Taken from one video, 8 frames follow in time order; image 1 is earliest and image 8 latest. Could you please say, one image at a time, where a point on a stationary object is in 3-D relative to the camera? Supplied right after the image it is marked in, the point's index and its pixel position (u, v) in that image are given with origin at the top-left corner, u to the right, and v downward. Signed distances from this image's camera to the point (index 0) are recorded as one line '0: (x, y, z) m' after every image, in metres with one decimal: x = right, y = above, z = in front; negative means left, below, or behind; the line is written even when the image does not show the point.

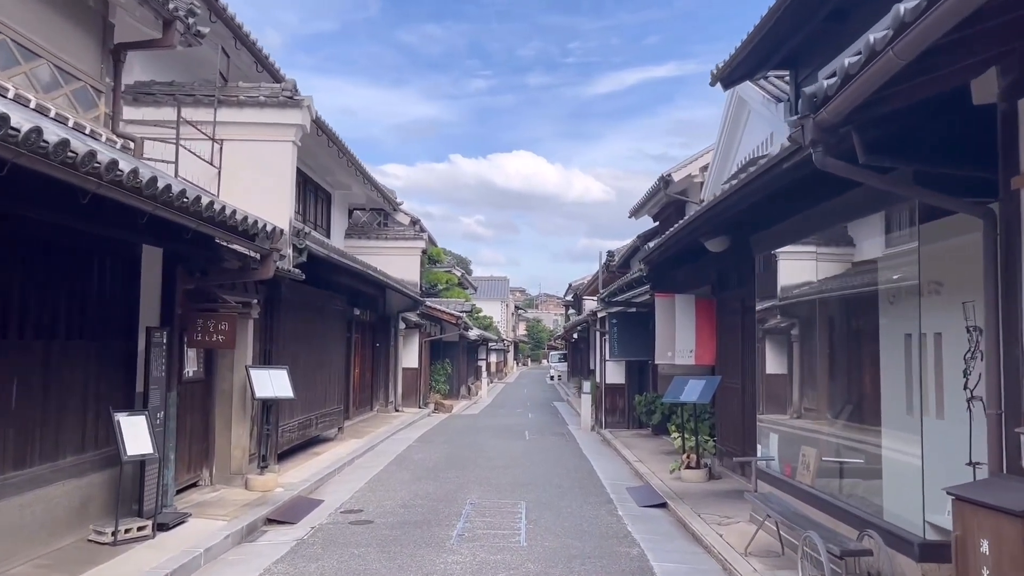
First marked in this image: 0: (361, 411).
0: (-3.1, -2.6, +17.8) m
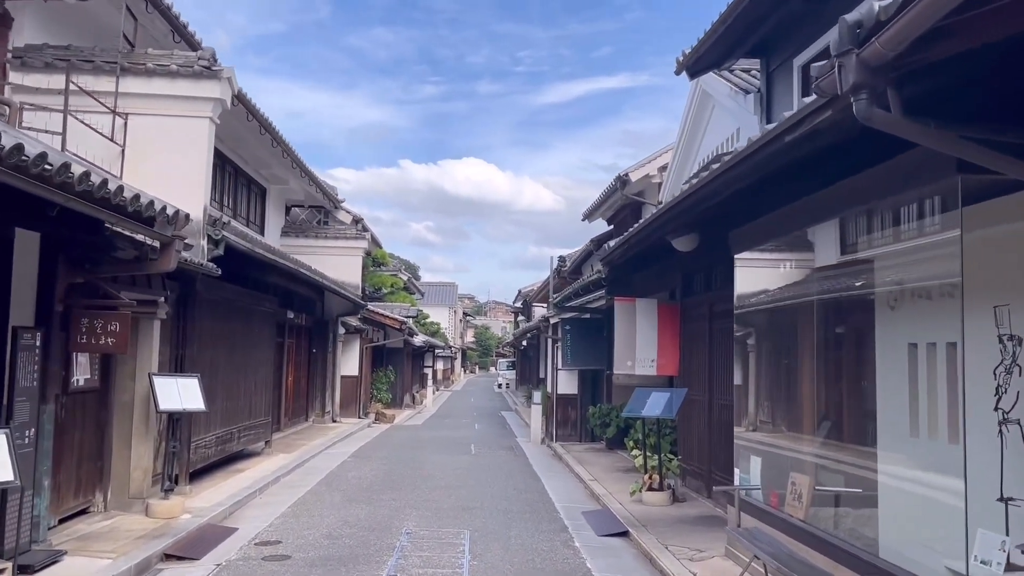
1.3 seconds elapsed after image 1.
0: (-4.2, -2.6, +16.6) m
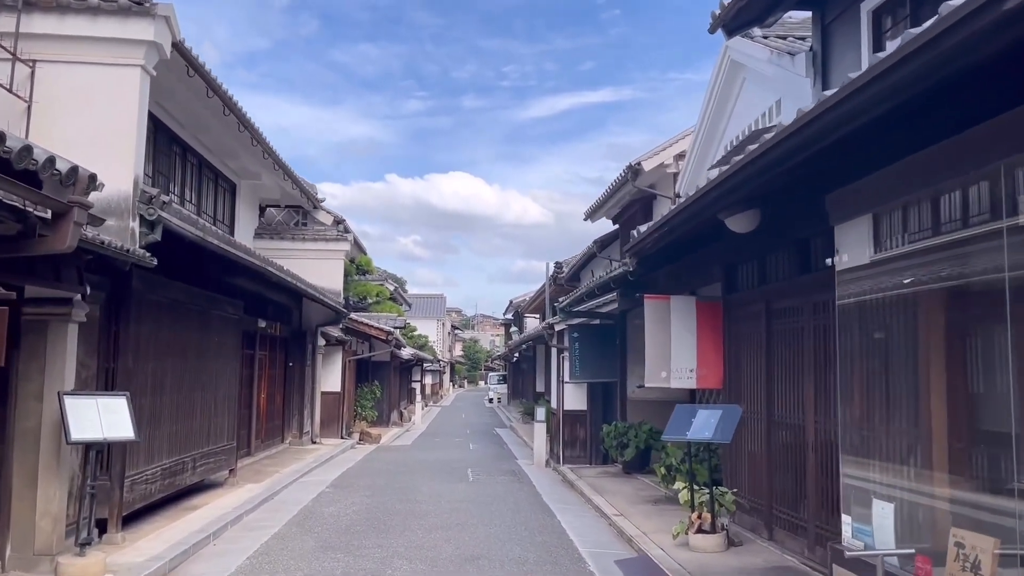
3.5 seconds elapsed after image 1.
0: (-4.2, -2.7, +14.8) m
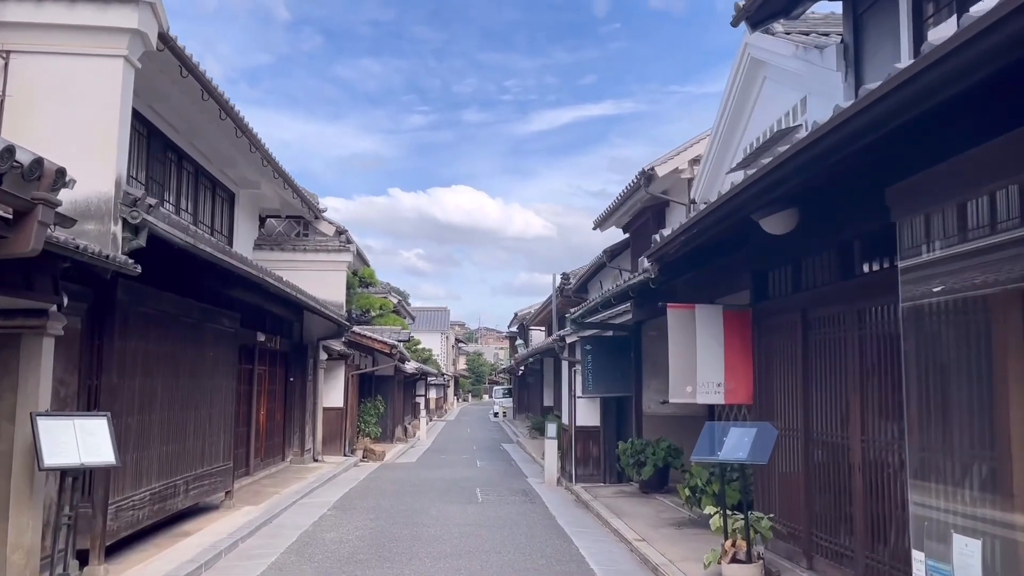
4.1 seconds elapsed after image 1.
0: (-4.0, -2.9, +14.2) m
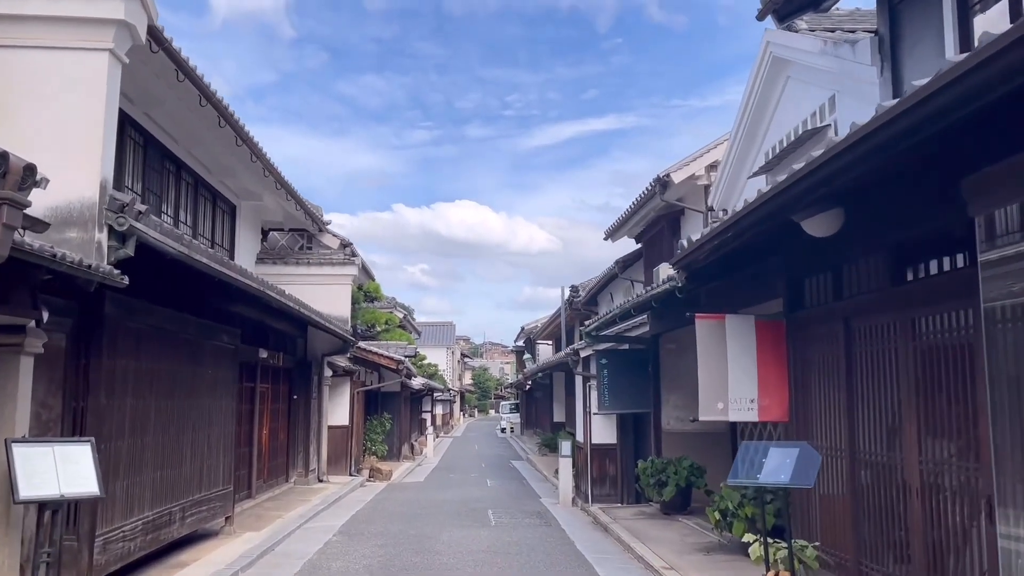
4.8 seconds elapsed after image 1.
0: (-3.8, -3.1, +13.6) m
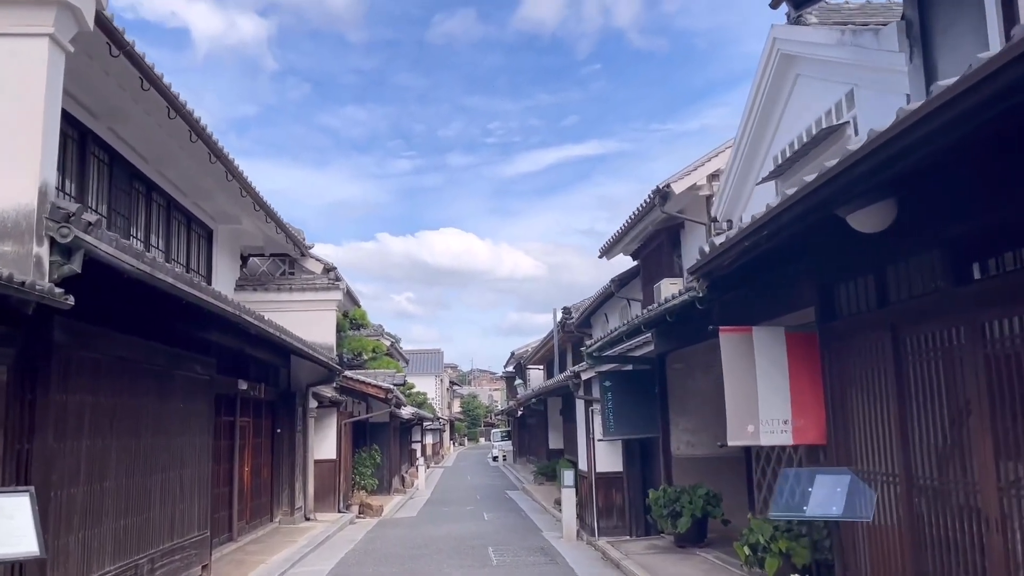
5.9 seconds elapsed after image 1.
0: (-3.8, -3.5, +12.7) m
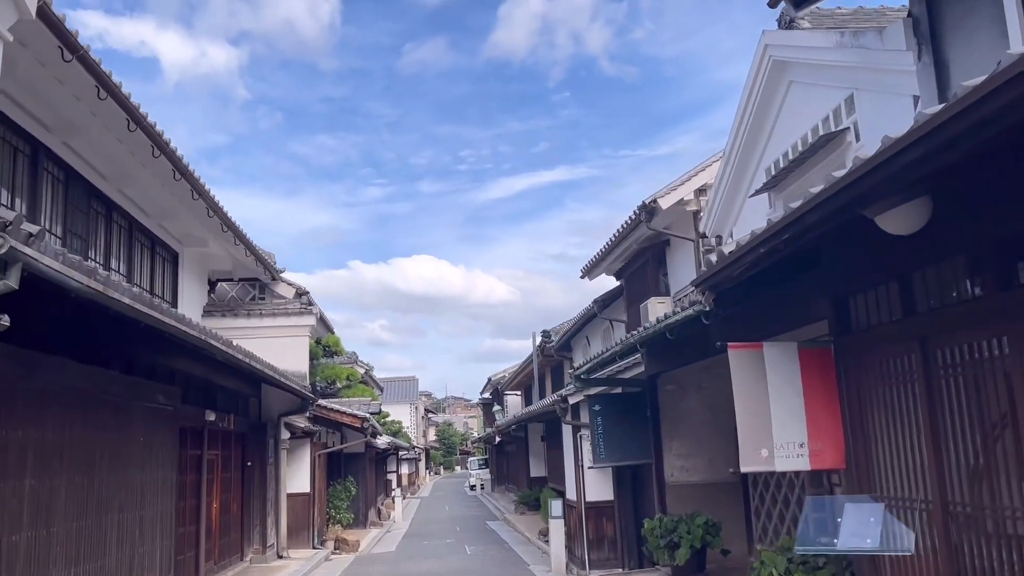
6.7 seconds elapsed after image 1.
0: (-4.0, -3.9, +12.0) m
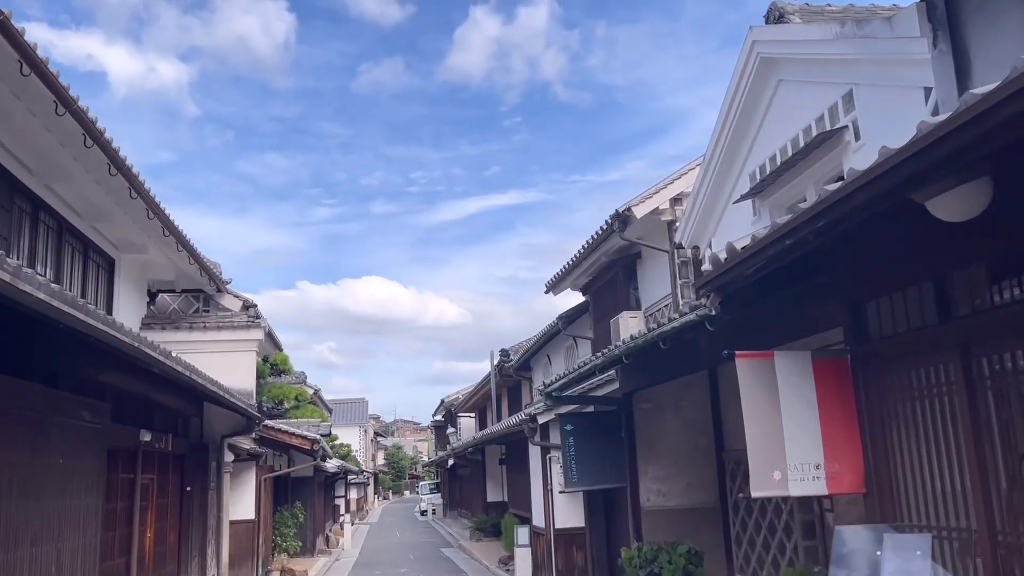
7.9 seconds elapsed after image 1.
0: (-4.5, -4.0, +10.9) m
